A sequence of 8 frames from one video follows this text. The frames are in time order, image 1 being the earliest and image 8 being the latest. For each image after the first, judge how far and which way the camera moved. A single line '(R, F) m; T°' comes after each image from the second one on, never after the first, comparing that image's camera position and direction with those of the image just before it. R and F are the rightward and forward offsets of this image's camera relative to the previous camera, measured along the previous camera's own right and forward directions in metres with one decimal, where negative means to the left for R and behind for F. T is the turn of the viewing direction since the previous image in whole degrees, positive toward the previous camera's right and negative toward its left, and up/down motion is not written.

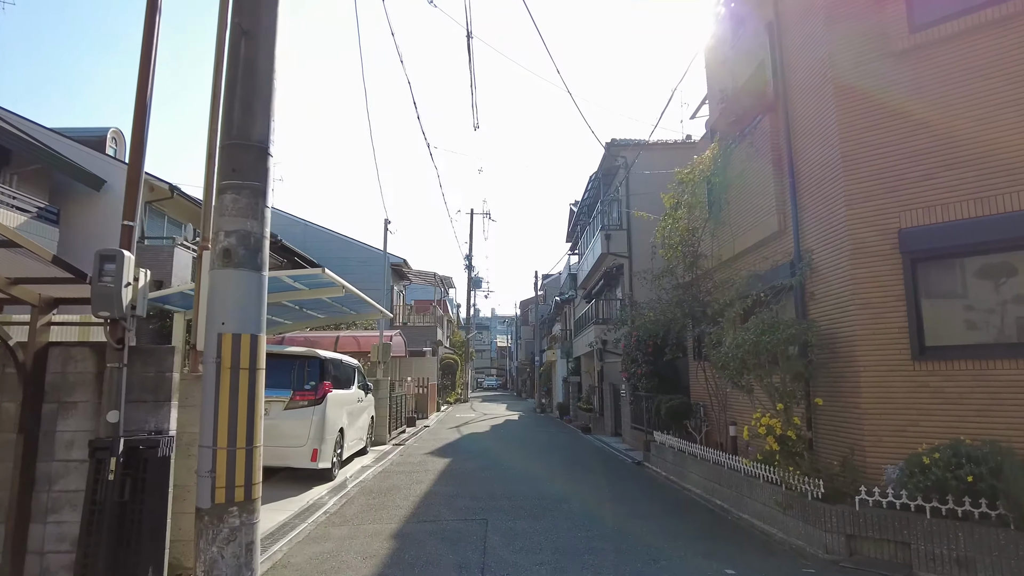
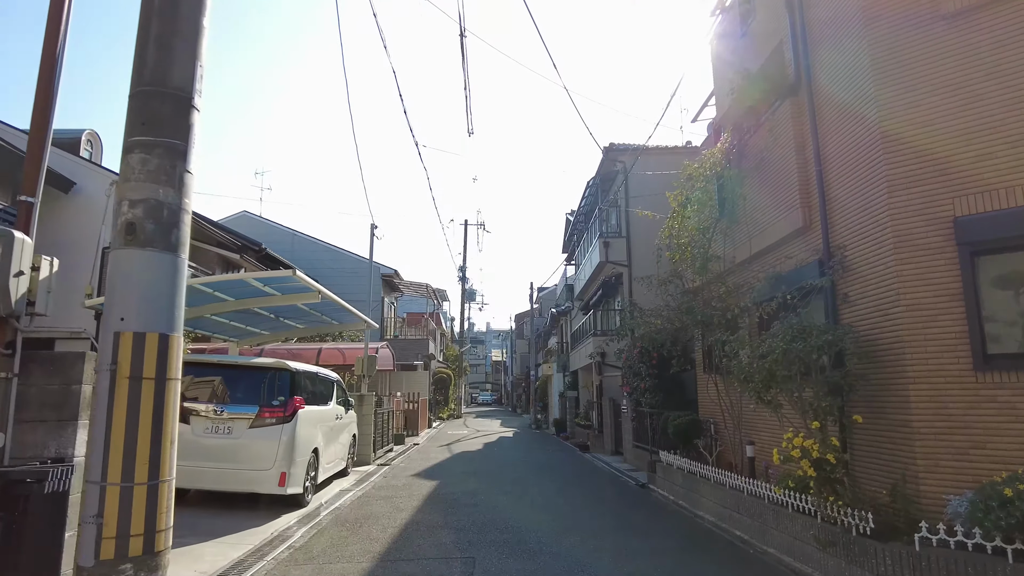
(0.0, +0.9) m; 0°
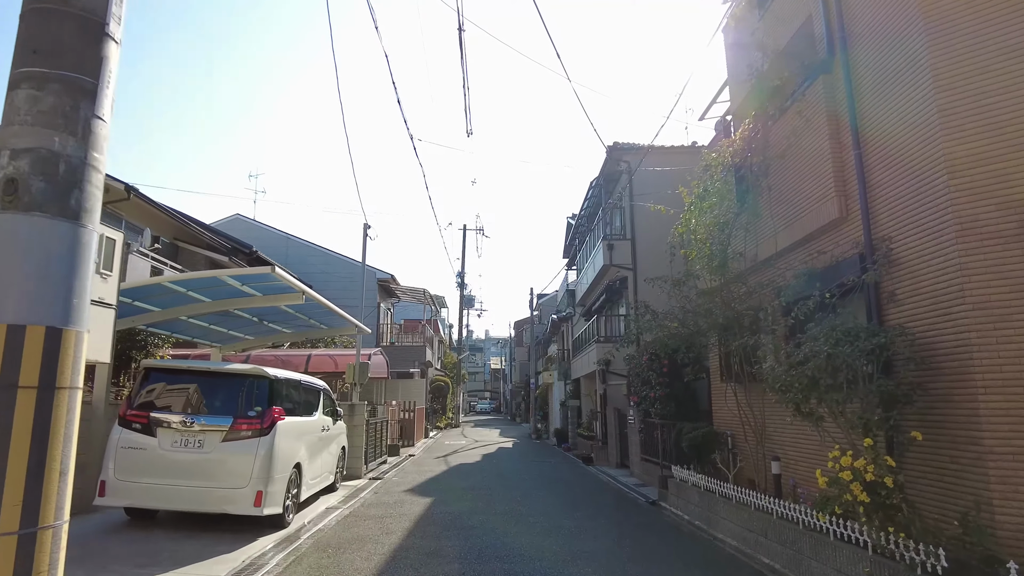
(0.0, +0.7) m; 0°
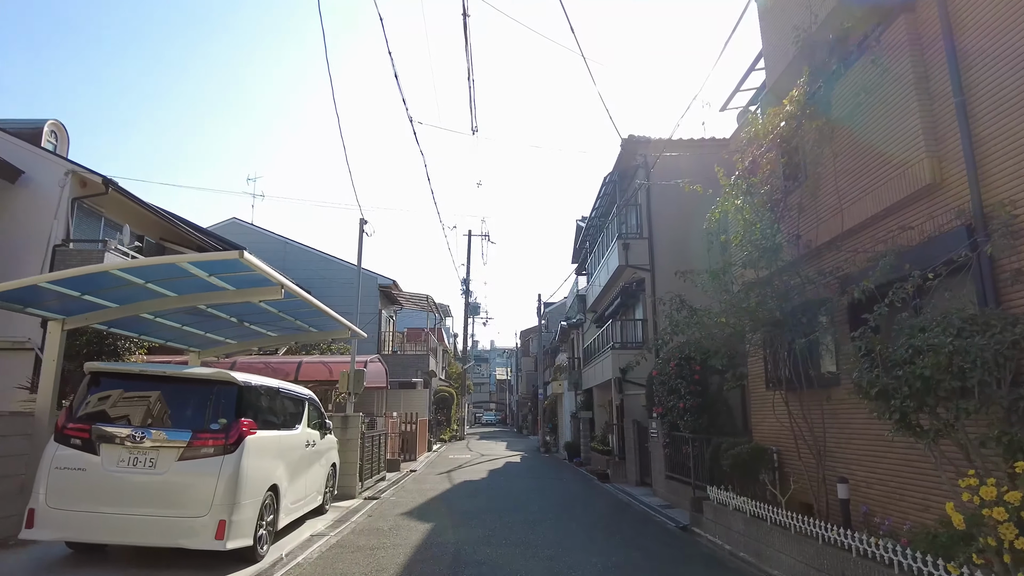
(-0.1, +1.2) m; 0°
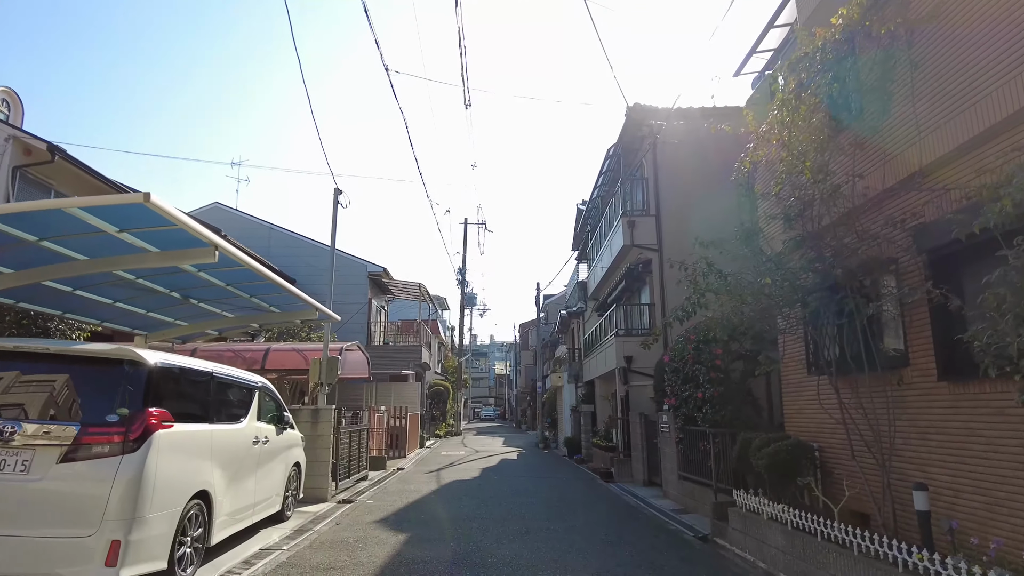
(+0.1, +1.3) m; 0°
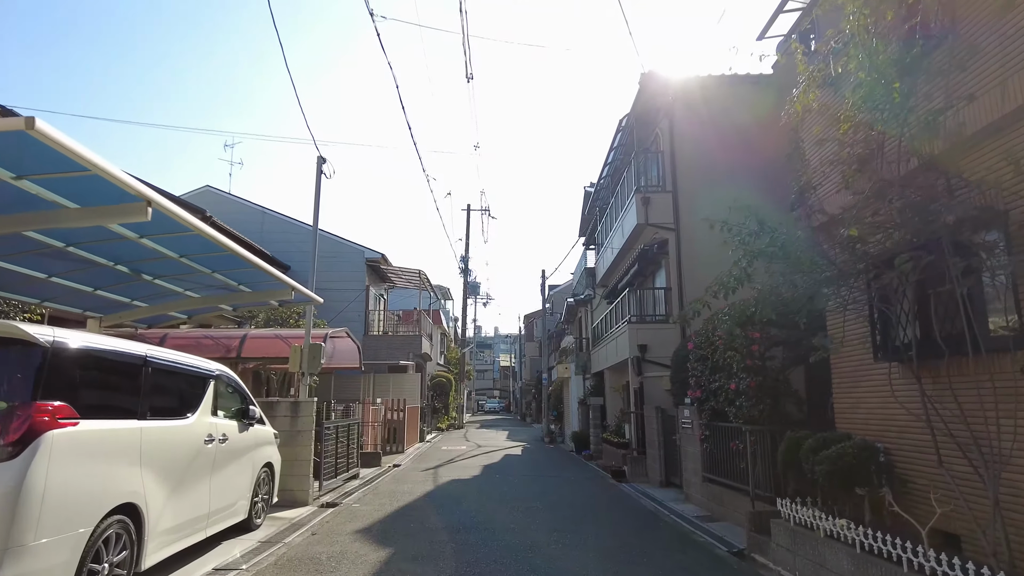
(0.0, +1.1) m; 0°
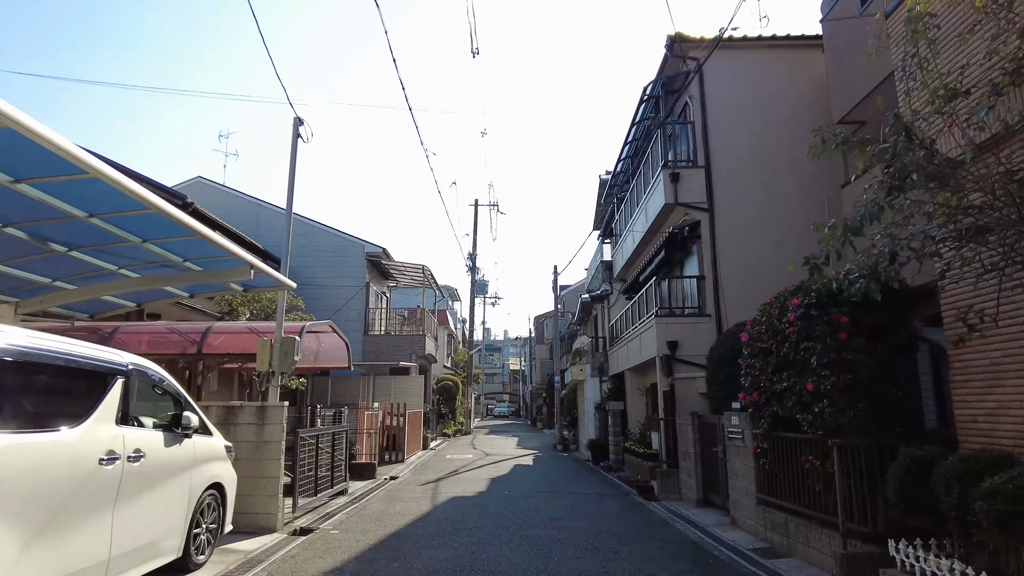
(0.0, +1.6) m; -1°
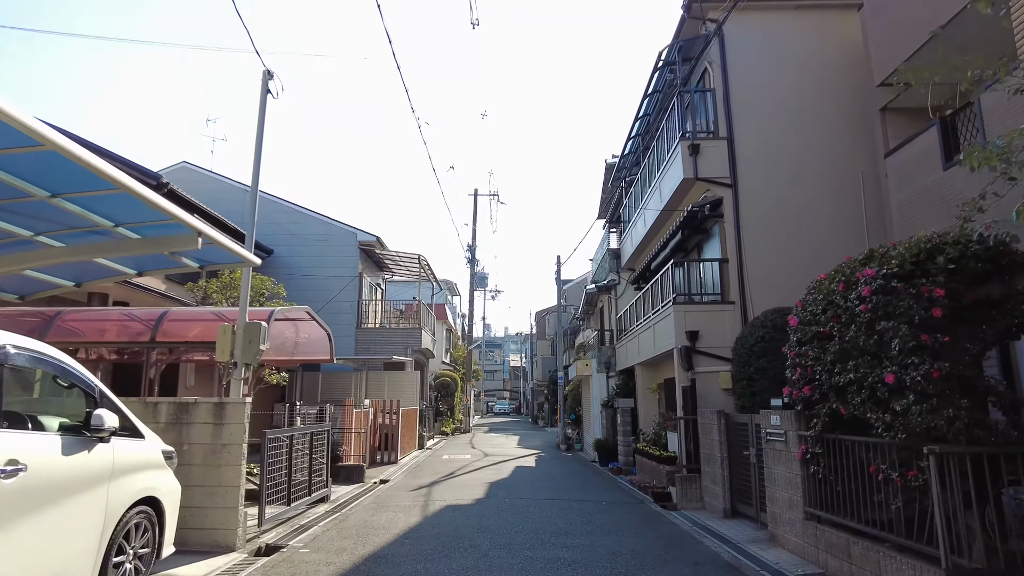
(0.0, +1.2) m; 0°
